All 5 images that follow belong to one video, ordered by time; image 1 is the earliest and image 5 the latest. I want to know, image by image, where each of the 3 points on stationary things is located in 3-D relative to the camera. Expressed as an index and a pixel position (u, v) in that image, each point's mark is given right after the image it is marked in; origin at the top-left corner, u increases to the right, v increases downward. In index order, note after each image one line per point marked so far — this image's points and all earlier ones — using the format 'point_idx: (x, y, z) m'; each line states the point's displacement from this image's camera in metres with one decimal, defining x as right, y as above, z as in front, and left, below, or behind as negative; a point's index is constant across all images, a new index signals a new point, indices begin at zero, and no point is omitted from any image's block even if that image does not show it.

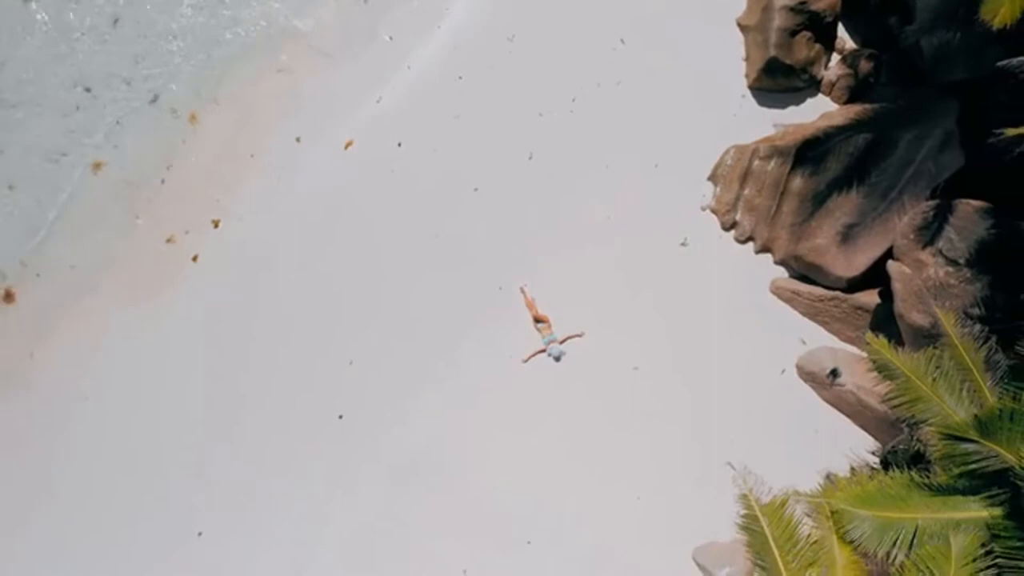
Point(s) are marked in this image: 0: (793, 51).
0: (+2.1, +1.8, +7.6) m
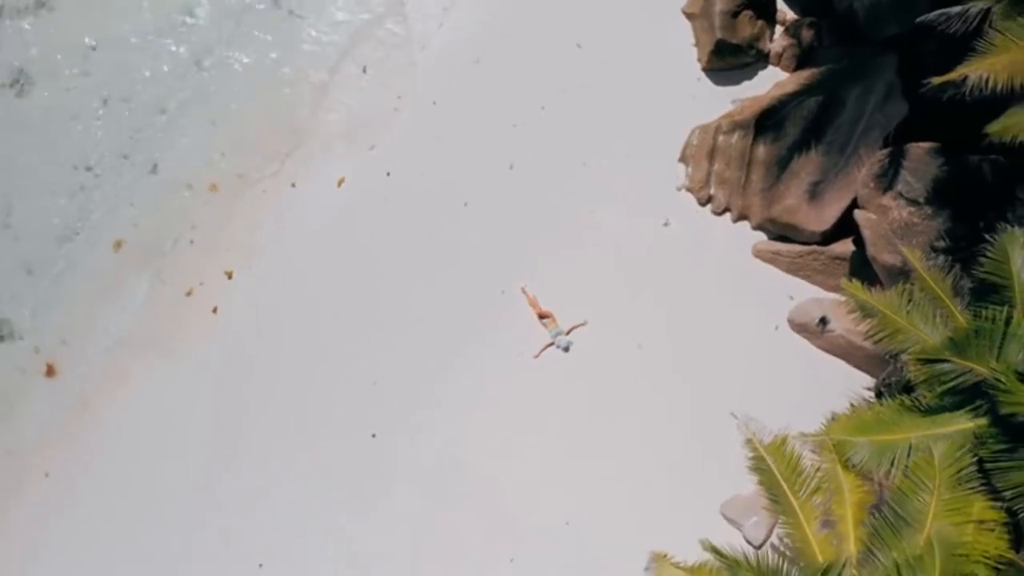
0: (+1.8, +2.1, +8.1) m
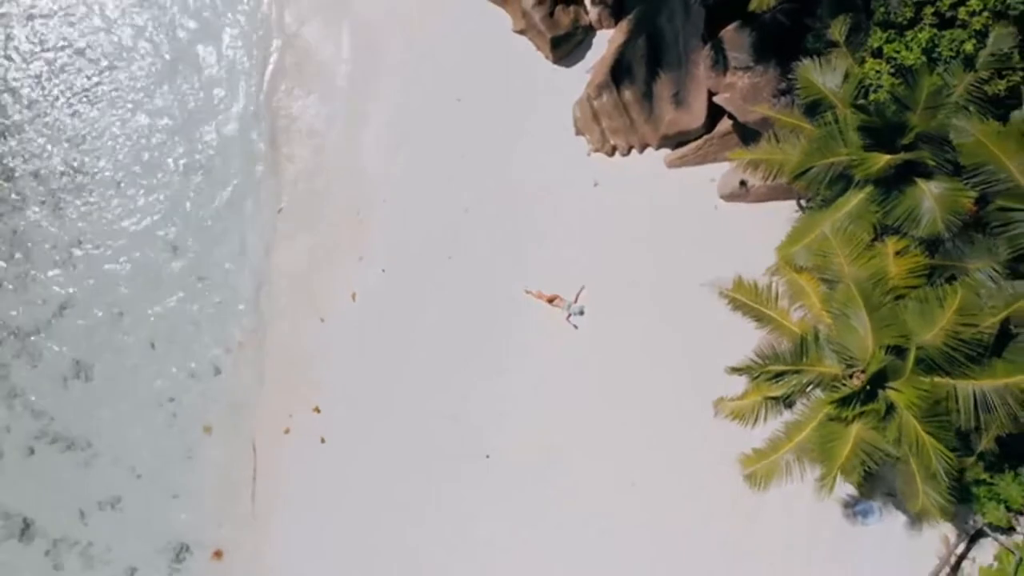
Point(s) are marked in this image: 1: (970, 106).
0: (+0.5, +2.7, +10.1) m
1: (+3.2, +1.3, +7.1) m
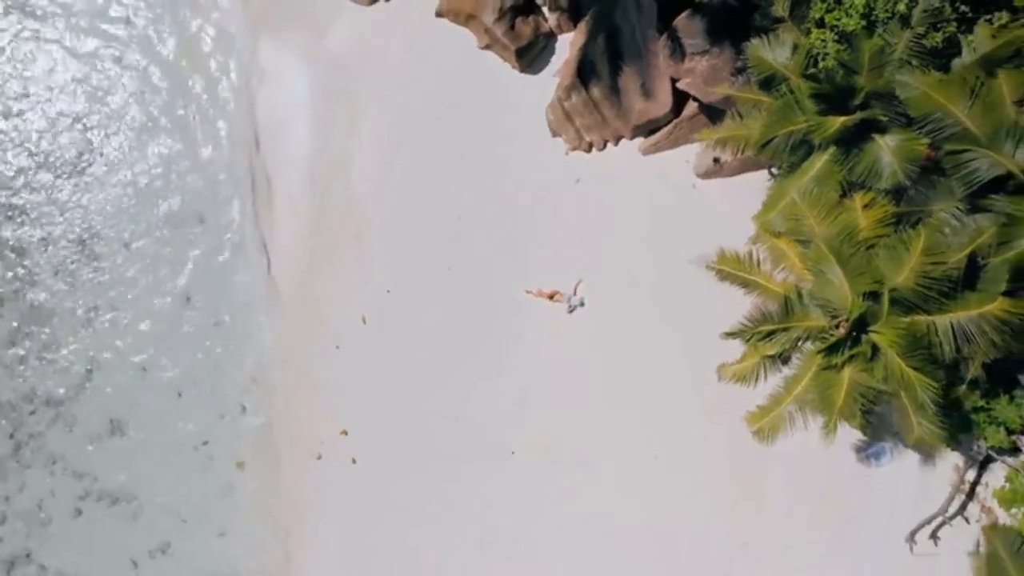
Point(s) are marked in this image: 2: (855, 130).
0: (+0.1, +2.7, +10.7) m
1: (+3.0, +1.7, +7.6) m
2: (+2.6, +1.2, +7.8) m
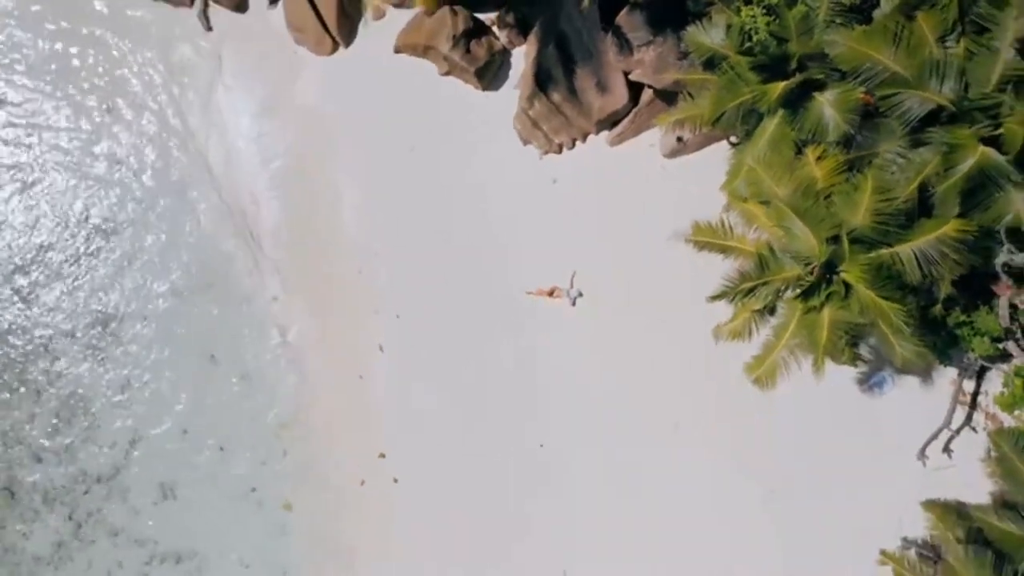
0: (-0.4, +2.6, +11.3) m
1: (+2.7, +2.2, +8.3) m
2: (+2.4, +1.6, +8.5) m
